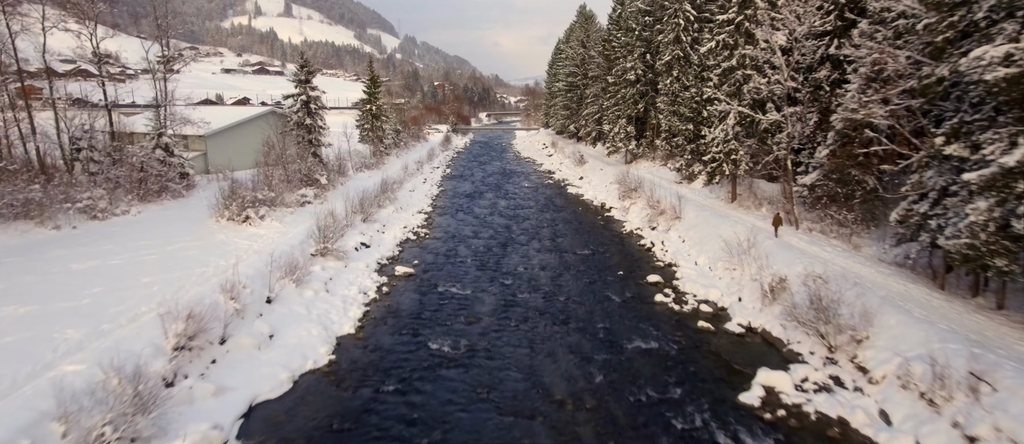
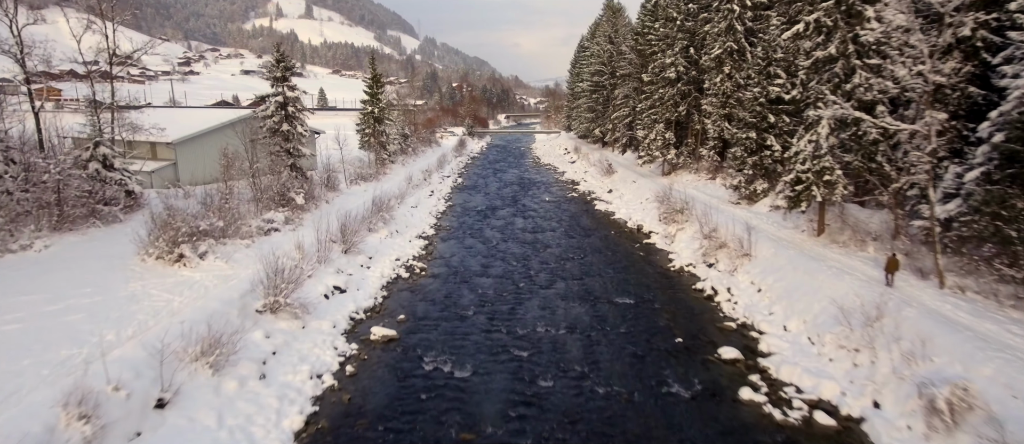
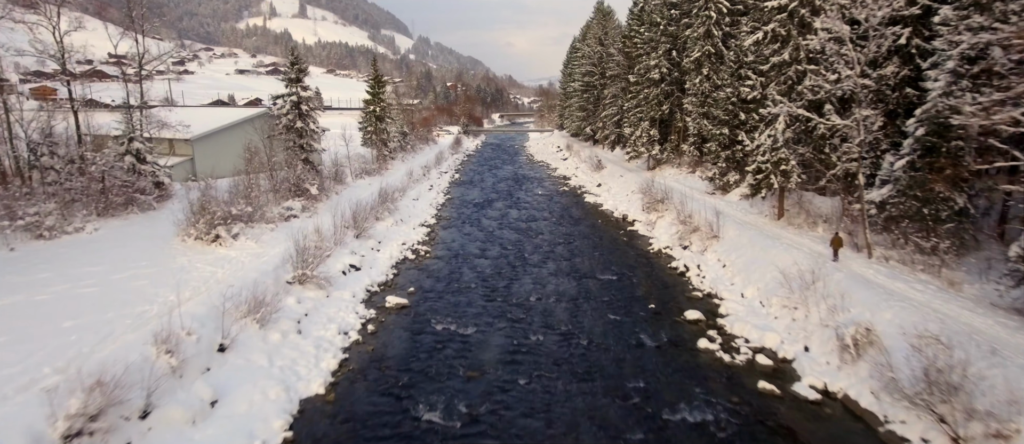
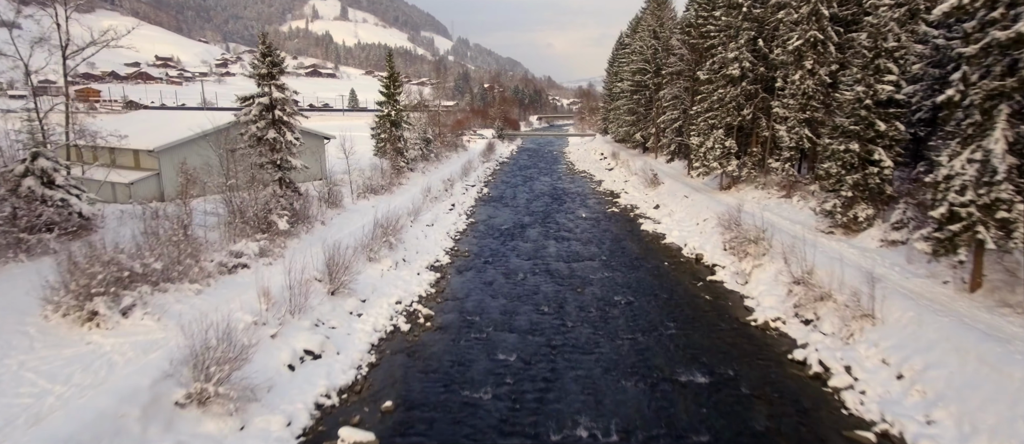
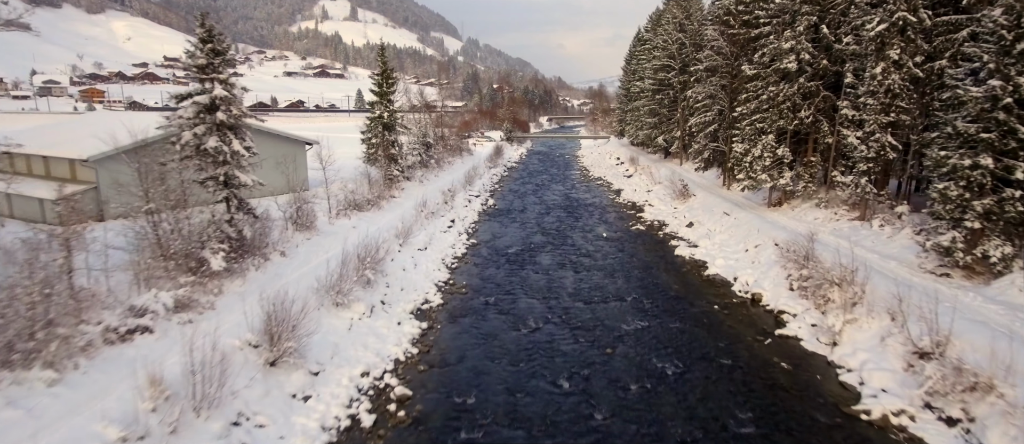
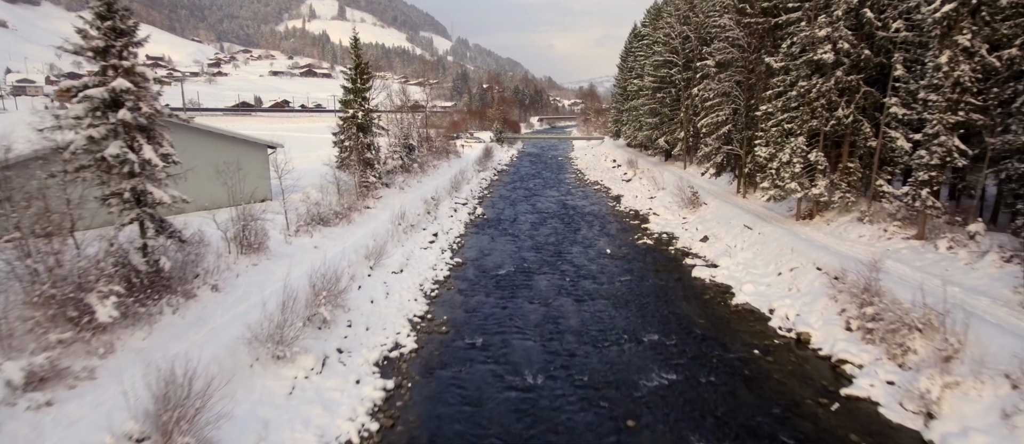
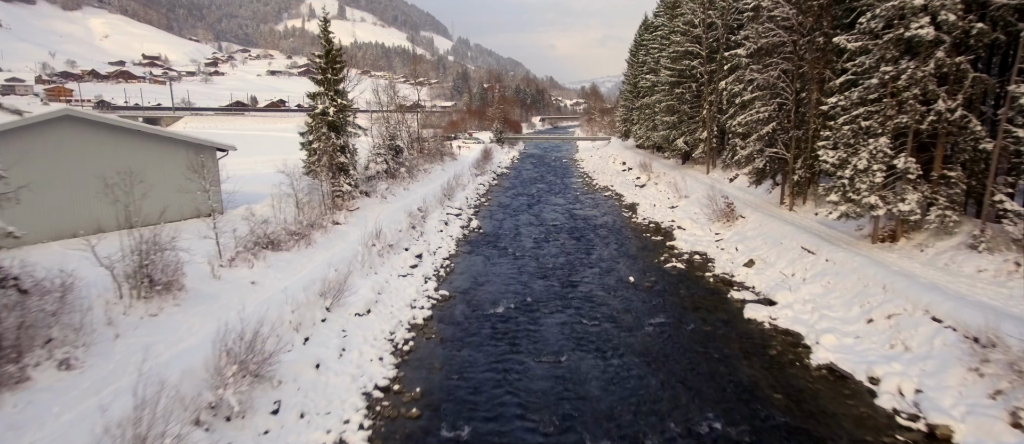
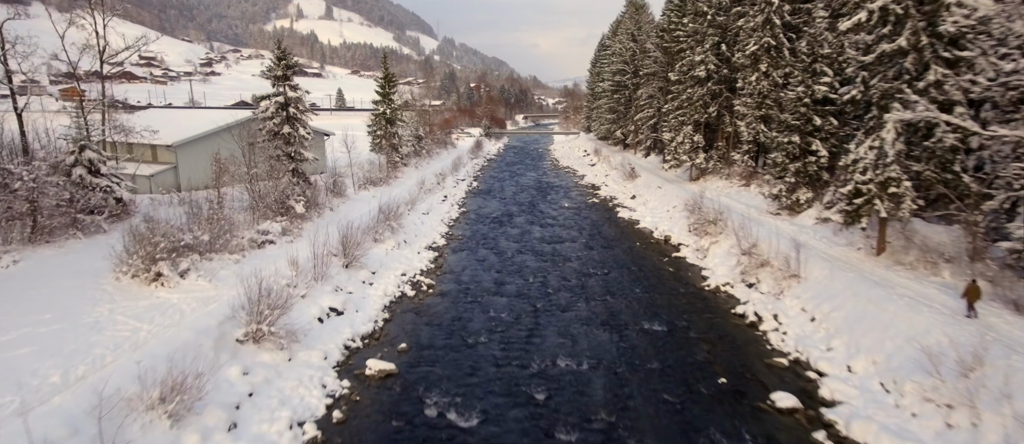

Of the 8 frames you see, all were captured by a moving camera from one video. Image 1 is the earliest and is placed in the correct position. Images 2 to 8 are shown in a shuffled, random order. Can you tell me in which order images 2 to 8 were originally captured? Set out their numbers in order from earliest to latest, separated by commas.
3, 2, 8, 4, 5, 6, 7
